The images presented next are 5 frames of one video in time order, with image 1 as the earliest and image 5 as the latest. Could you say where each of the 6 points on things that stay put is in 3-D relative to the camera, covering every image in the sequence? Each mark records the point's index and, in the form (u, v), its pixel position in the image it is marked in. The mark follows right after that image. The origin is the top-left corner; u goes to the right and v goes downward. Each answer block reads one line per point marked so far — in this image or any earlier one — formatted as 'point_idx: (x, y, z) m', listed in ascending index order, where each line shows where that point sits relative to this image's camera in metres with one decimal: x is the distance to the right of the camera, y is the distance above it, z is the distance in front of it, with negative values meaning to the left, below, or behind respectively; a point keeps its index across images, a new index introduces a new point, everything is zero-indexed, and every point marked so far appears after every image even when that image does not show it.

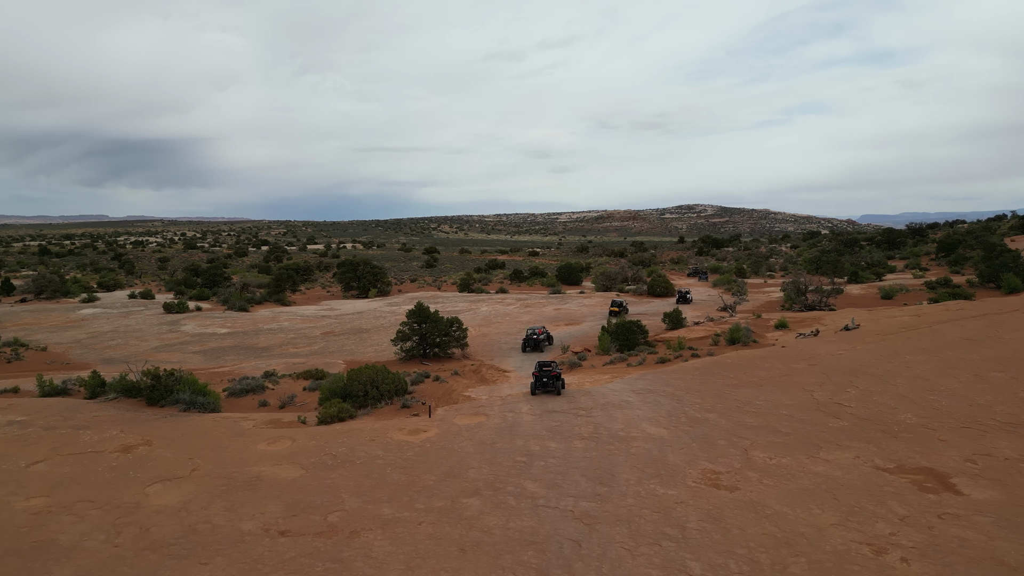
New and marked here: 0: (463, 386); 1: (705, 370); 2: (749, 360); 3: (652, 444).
0: (-1.1, -2.1, +15.1) m
1: (+4.1, -1.7, +14.8) m
2: (+5.3, -1.6, +15.6) m
3: (+2.1, -2.3, +10.3) m
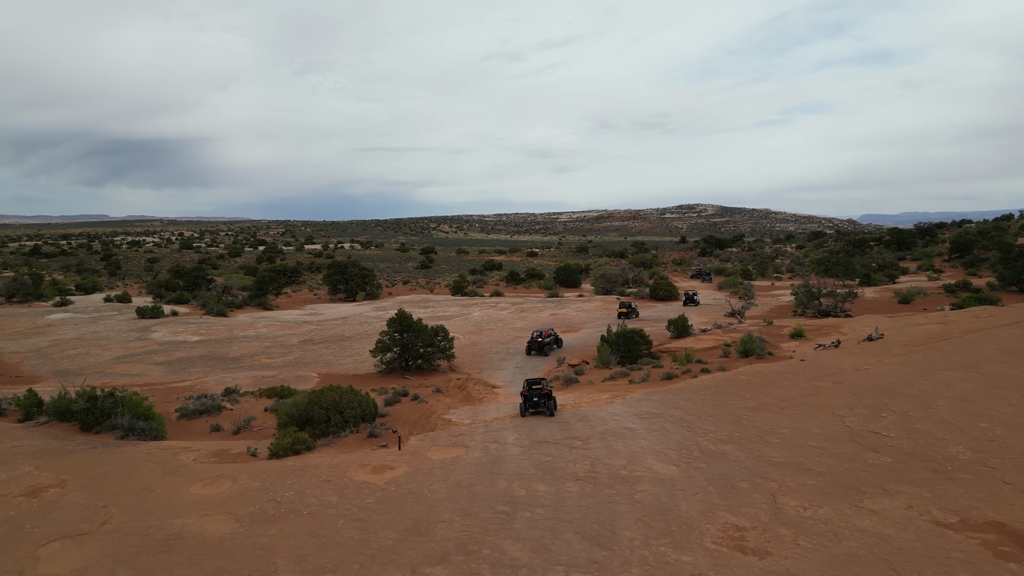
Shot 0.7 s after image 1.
0: (-1.3, -2.3, +13.4) m
1: (+3.8, -1.9, +13.1) m
2: (+5.0, -1.7, +13.9) m
3: (+1.8, -2.4, +8.6) m
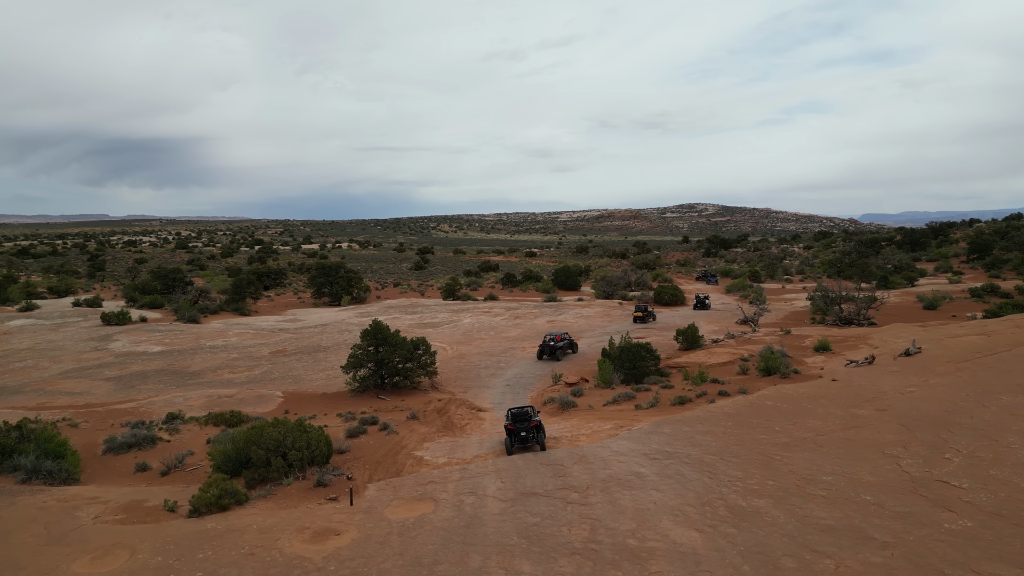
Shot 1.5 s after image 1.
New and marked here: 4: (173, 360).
0: (-1.5, -2.4, +11.4) m
1: (+3.6, -2.0, +11.1) m
2: (+4.8, -1.9, +11.9) m
3: (+1.6, -2.6, +6.6) m
4: (-9.3, -2.0, +19.4) m
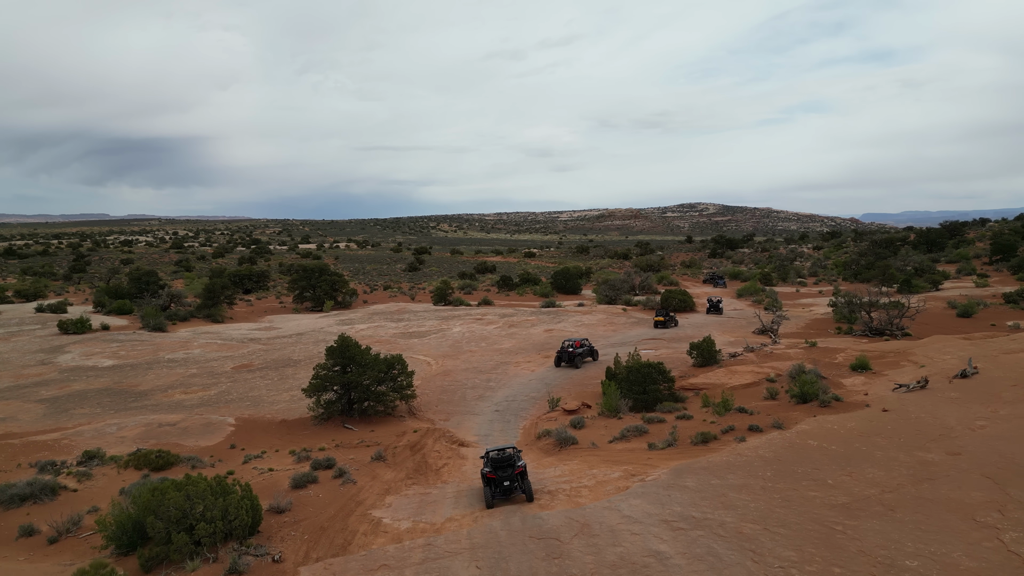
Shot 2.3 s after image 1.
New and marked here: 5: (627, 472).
0: (-1.7, -2.6, +9.3) m
1: (+3.4, -2.2, +9.0) m
2: (+4.6, -2.1, +9.7) m
3: (+1.4, -2.8, +4.4) m
4: (-9.5, -2.2, +17.2) m
5: (+1.5, -2.4, +9.1) m
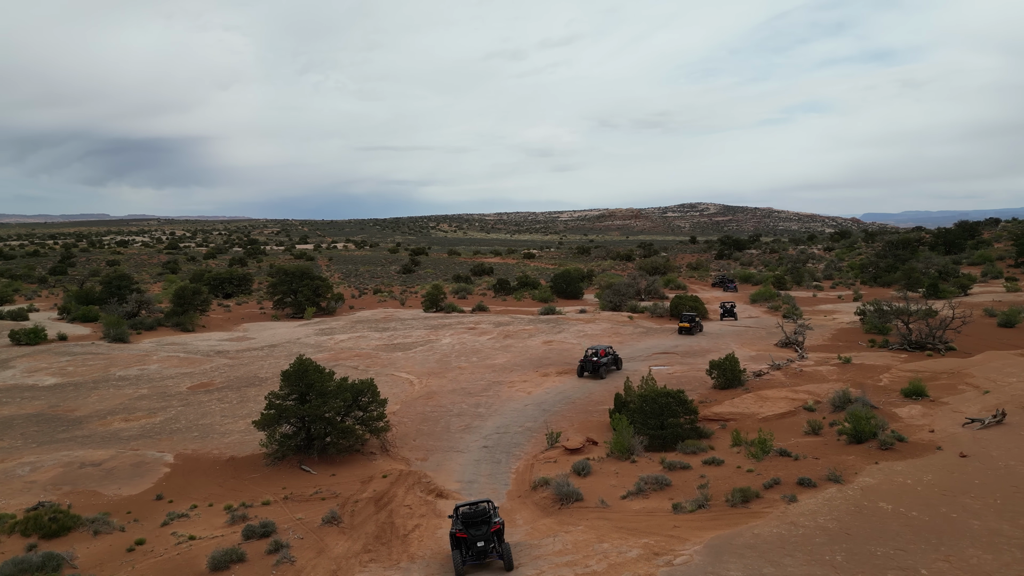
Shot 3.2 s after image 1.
0: (-1.9, -2.8, +7.1) m
1: (+3.3, -2.4, +6.8) m
2: (+4.5, -2.3, +7.6) m
3: (+1.2, -3.0, +2.3) m
4: (-9.7, -2.4, +15.1) m
5: (+1.3, -2.6, +7.0) m
